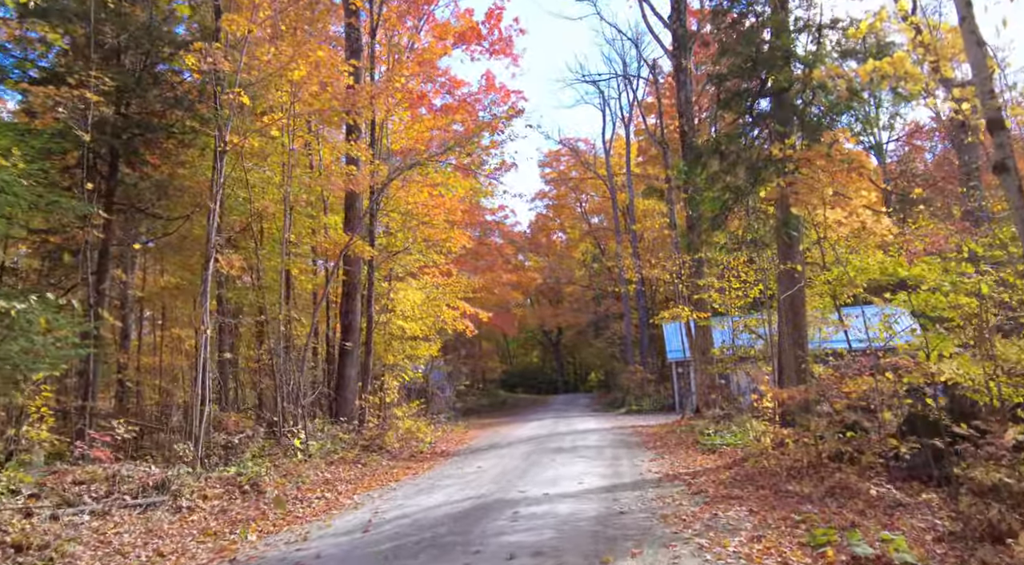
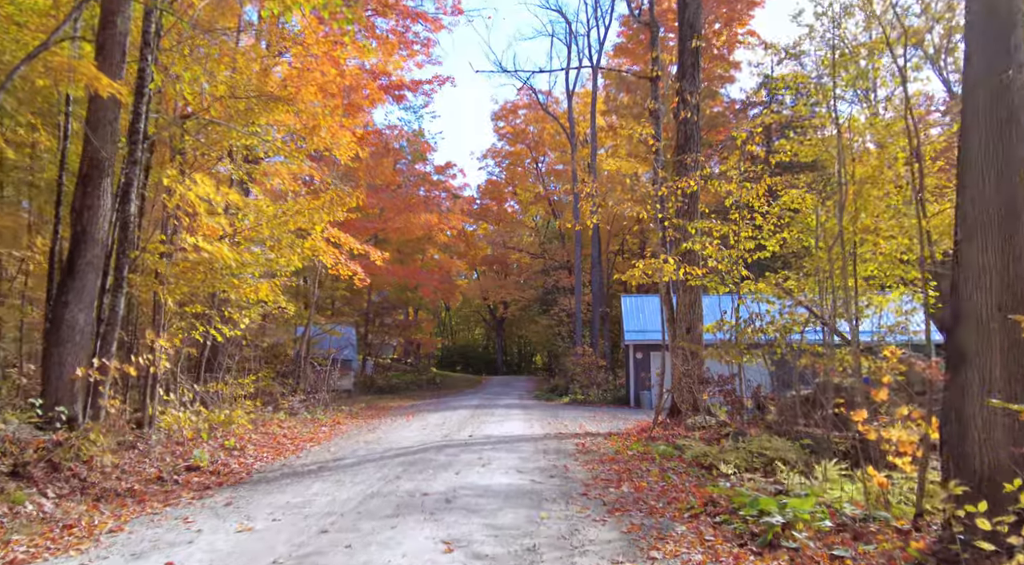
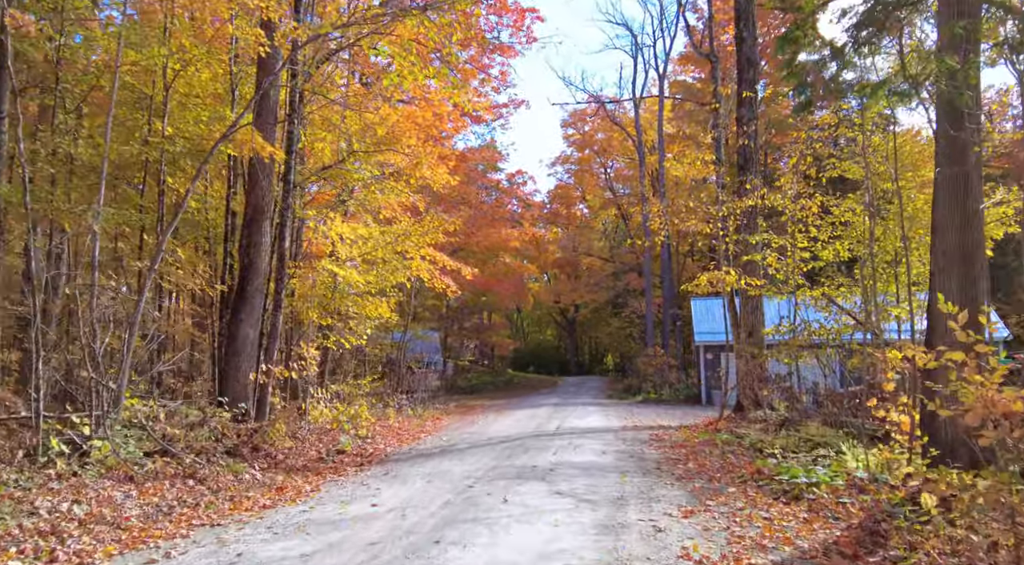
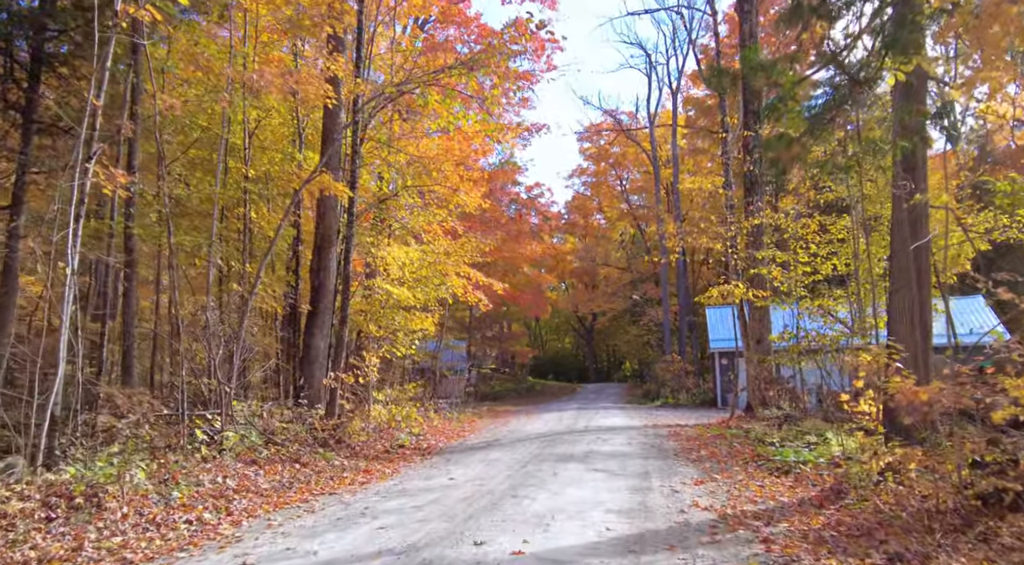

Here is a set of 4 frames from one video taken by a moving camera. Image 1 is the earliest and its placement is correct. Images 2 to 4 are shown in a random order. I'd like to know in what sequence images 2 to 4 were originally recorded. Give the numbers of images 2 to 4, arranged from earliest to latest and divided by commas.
4, 3, 2
